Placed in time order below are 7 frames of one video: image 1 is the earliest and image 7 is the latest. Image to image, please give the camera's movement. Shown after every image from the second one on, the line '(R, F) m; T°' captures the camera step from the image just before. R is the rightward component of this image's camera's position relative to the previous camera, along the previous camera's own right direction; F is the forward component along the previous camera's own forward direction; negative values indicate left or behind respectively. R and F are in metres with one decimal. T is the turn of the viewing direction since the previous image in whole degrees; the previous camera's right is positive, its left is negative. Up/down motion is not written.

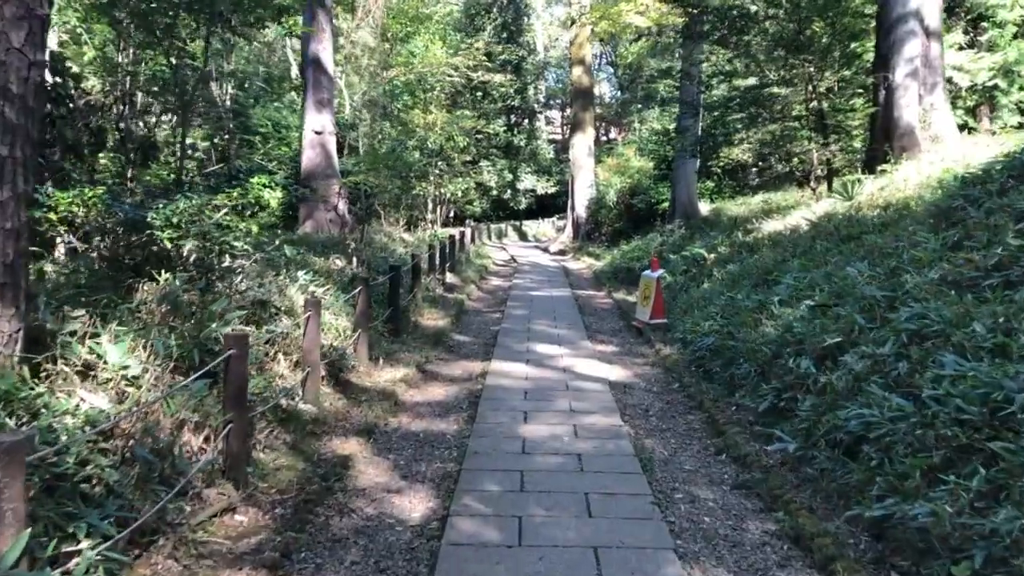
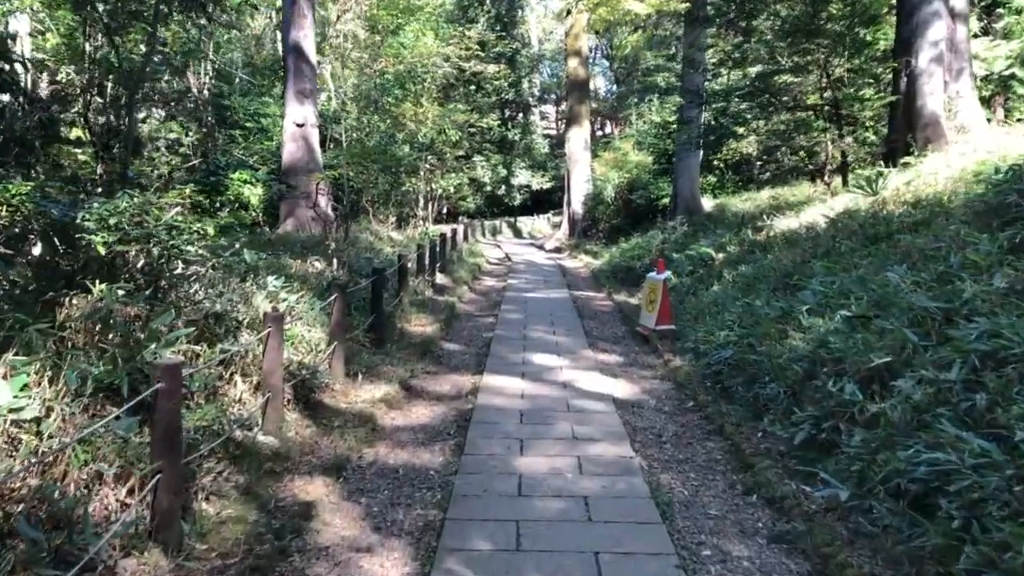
(0.0, +0.7) m; 0°
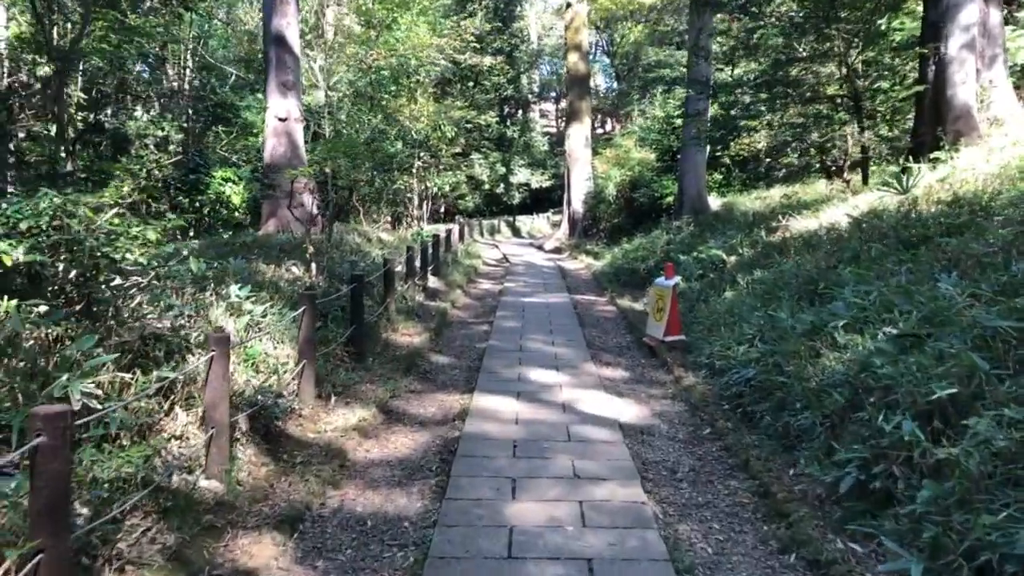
(0.0, +0.7) m; 0°
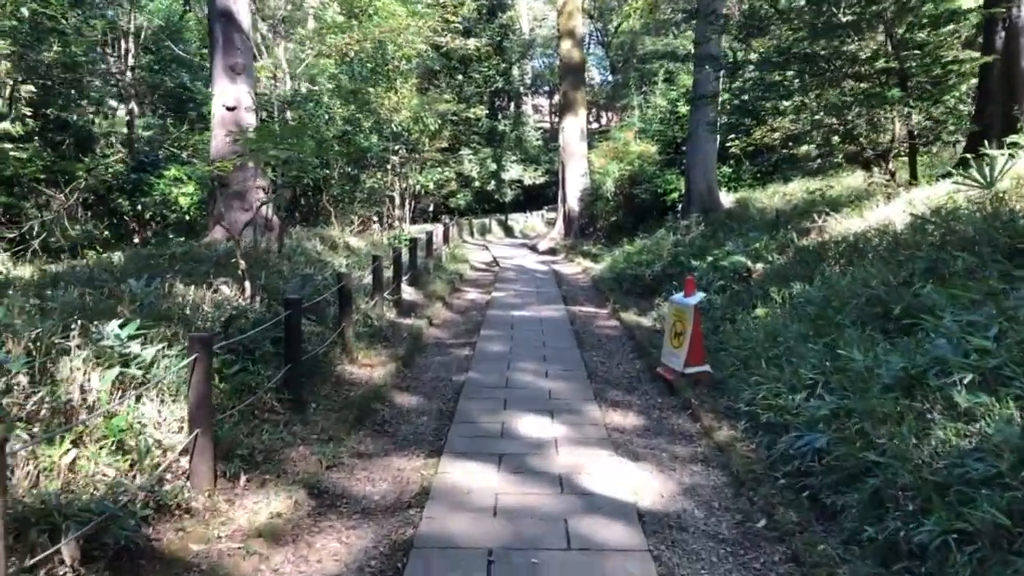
(+0.1, +1.4) m; 0°
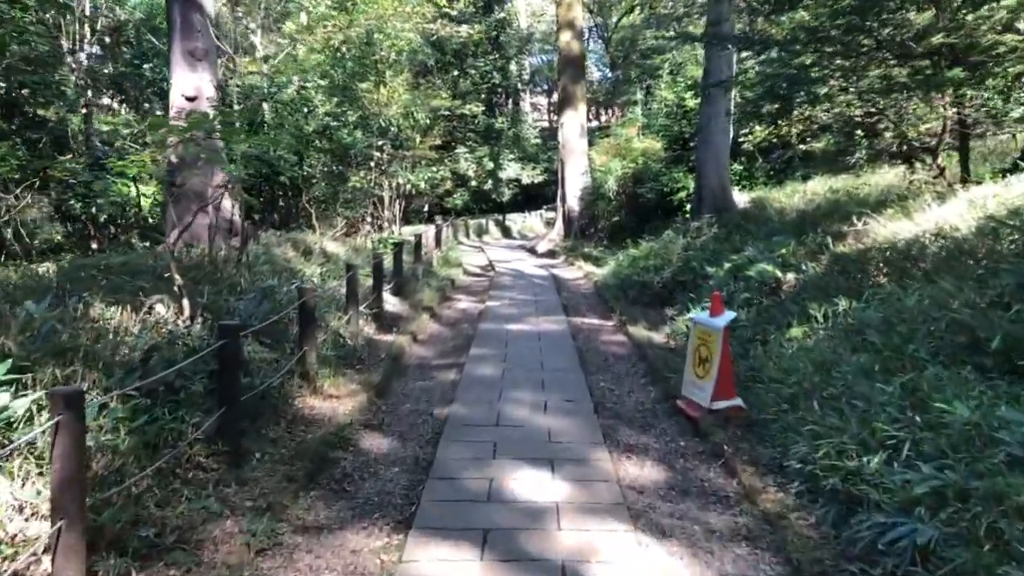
(0.0, +1.0) m; 0°
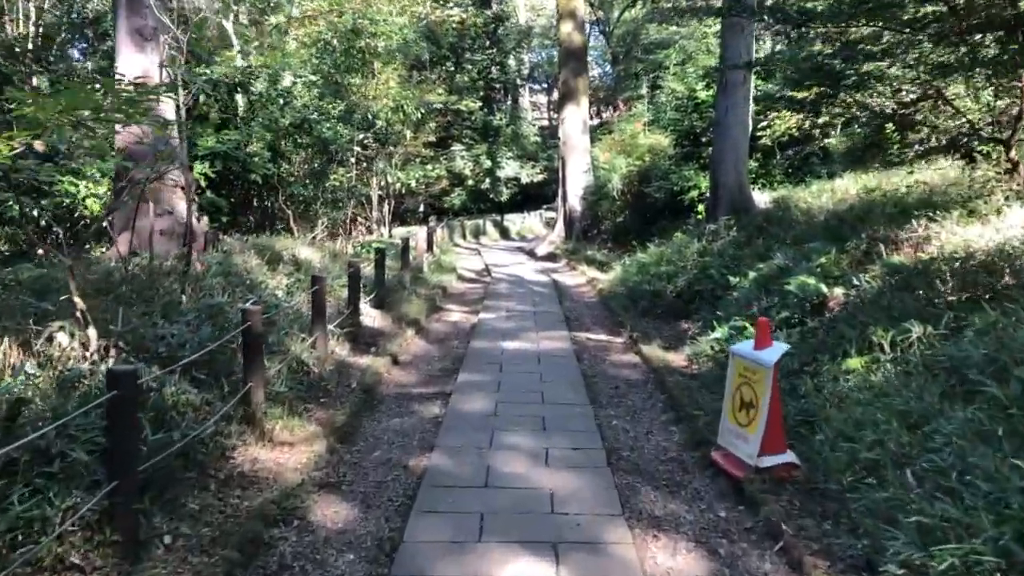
(0.0, +1.0) m; 0°
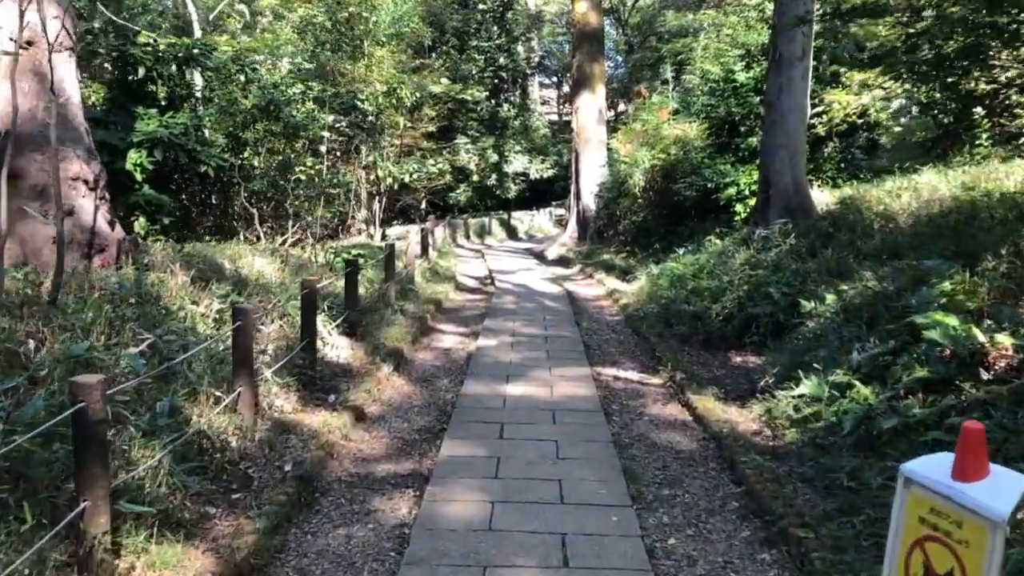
(0.0, +1.8) m; -1°
